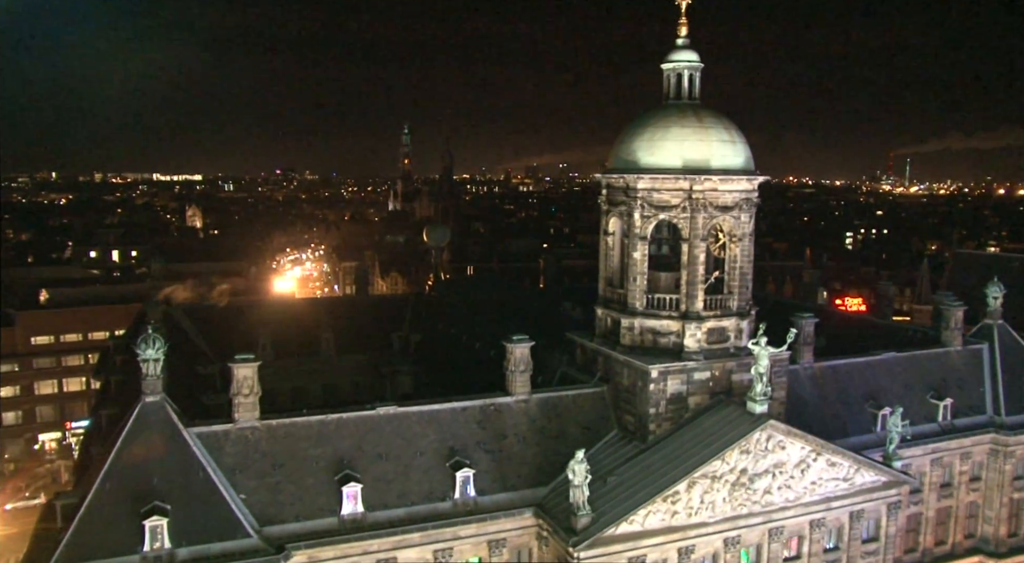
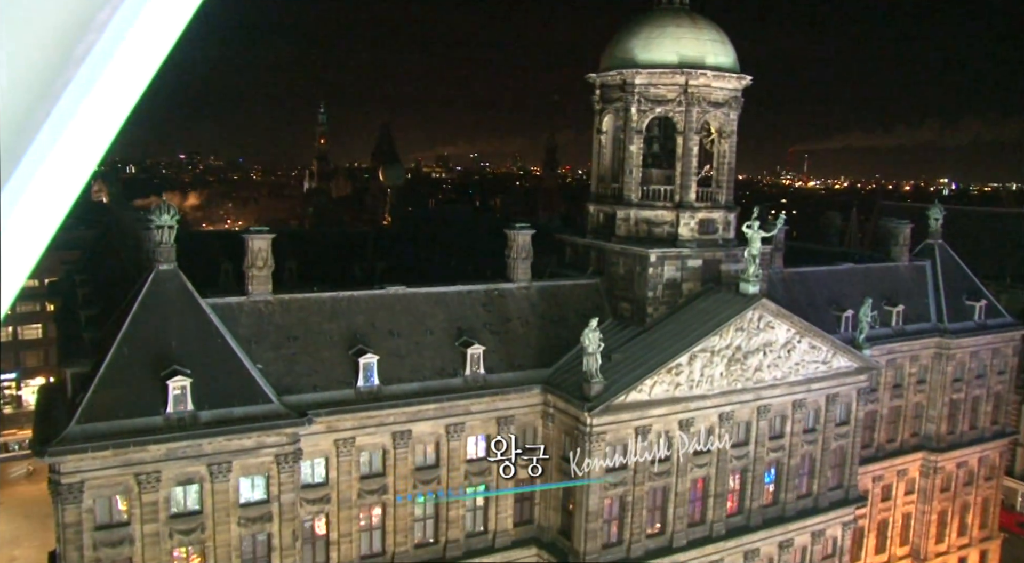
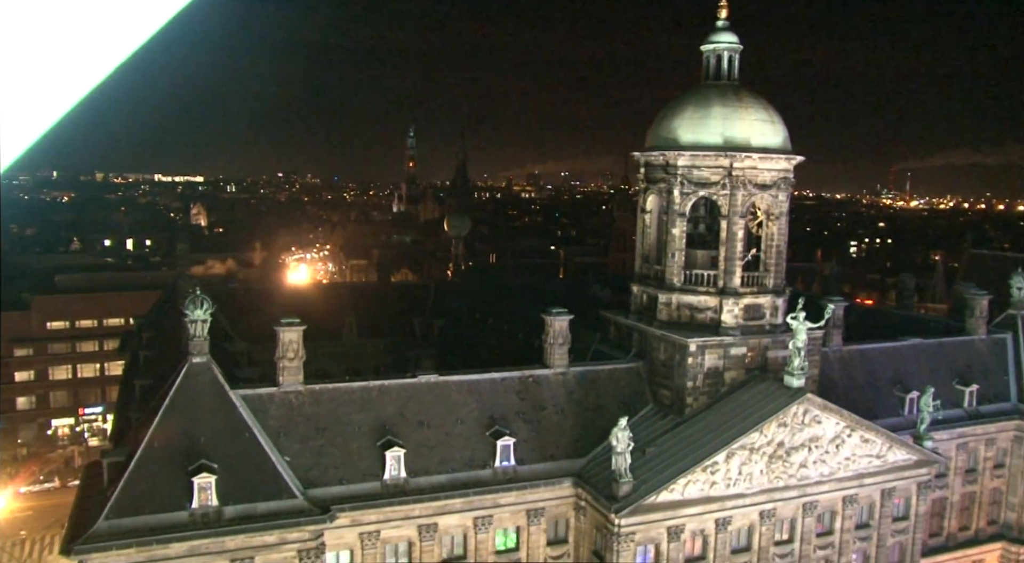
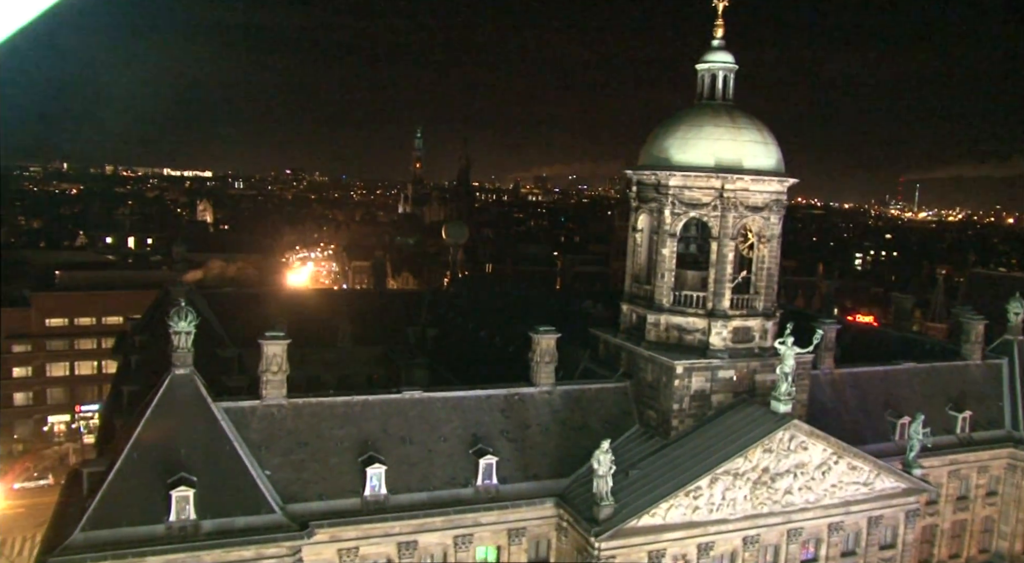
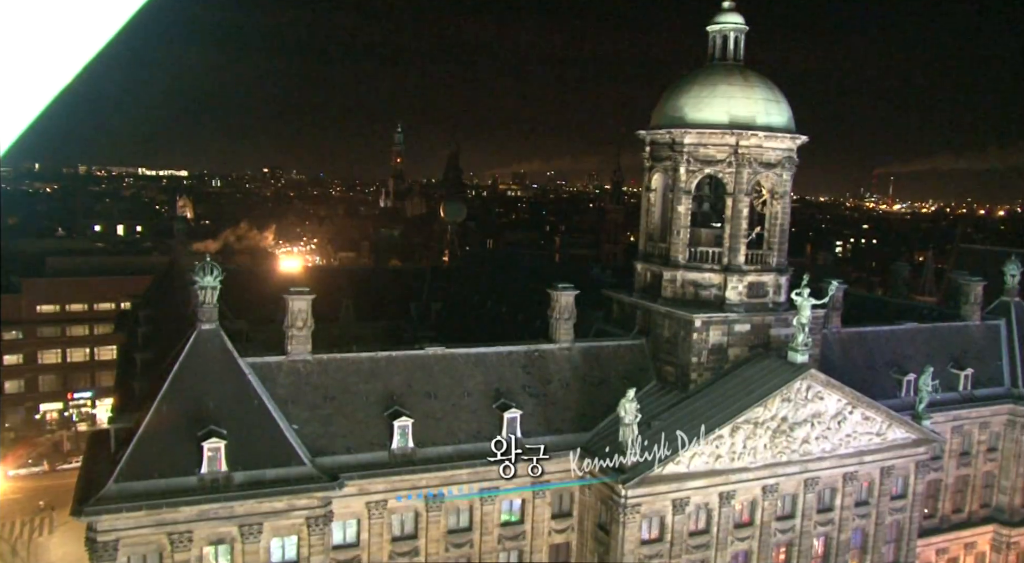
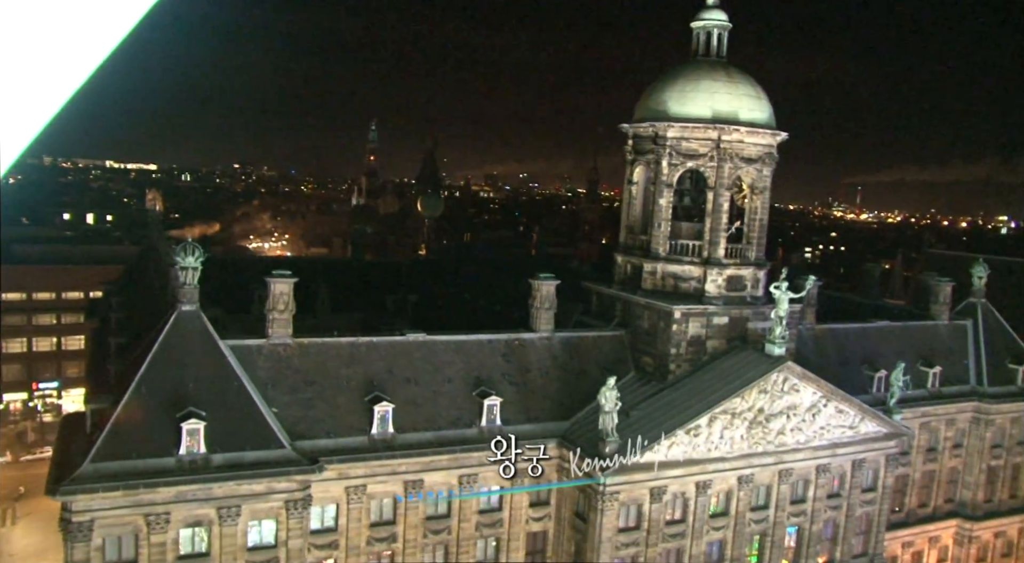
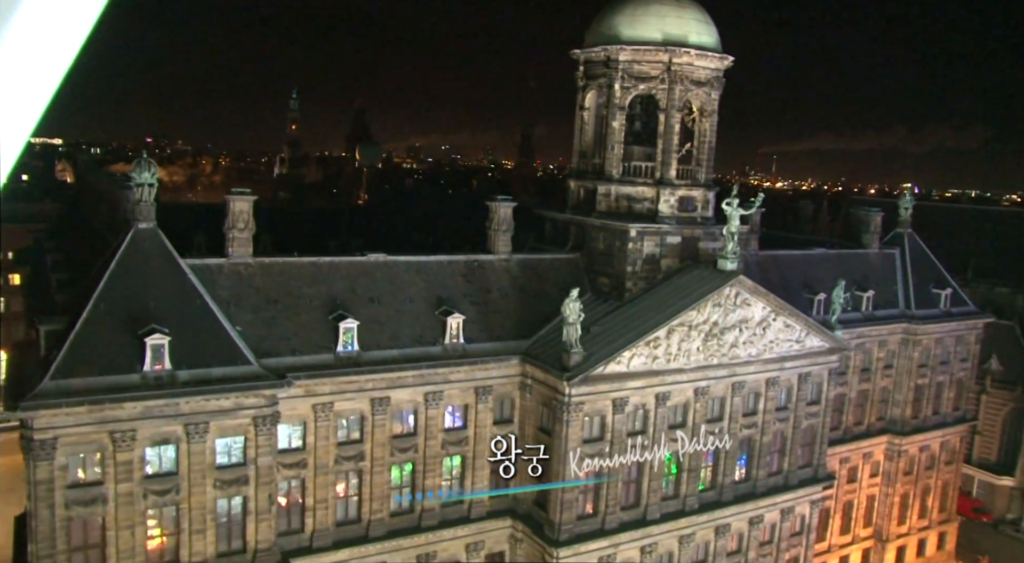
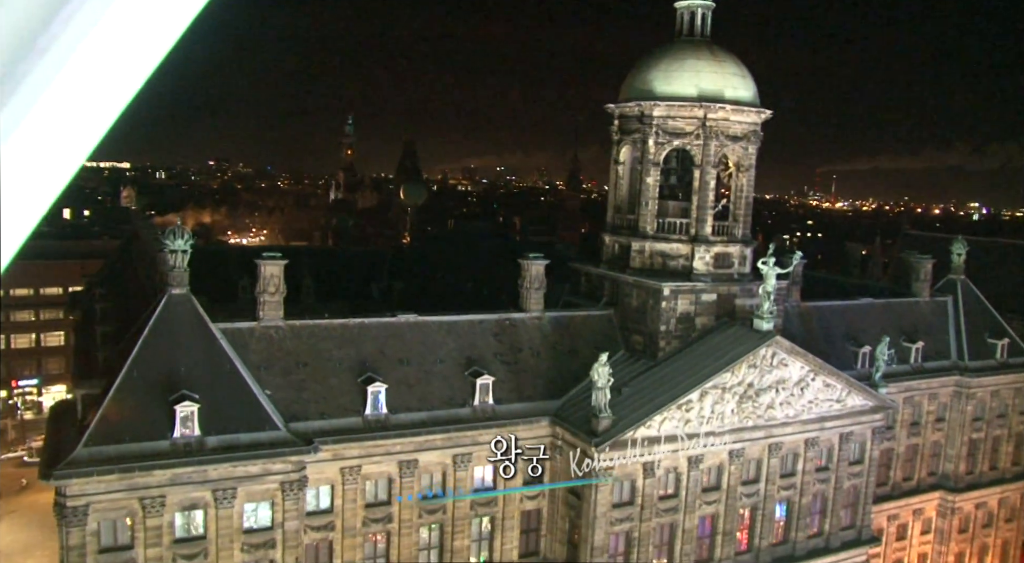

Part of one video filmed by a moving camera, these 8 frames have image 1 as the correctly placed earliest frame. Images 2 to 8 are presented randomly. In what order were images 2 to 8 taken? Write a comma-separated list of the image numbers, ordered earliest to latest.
4, 3, 5, 6, 8, 2, 7
